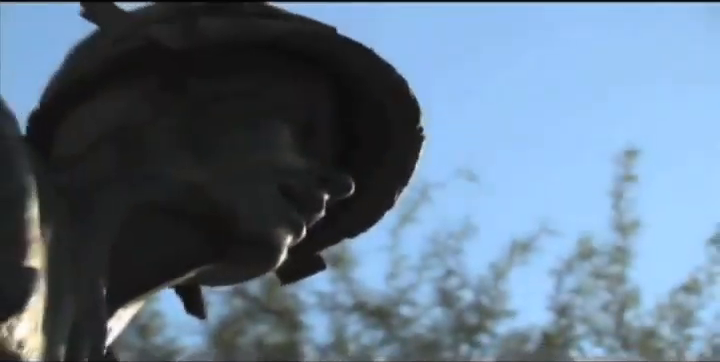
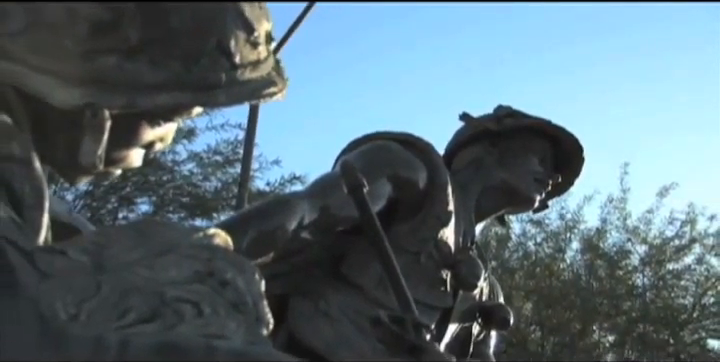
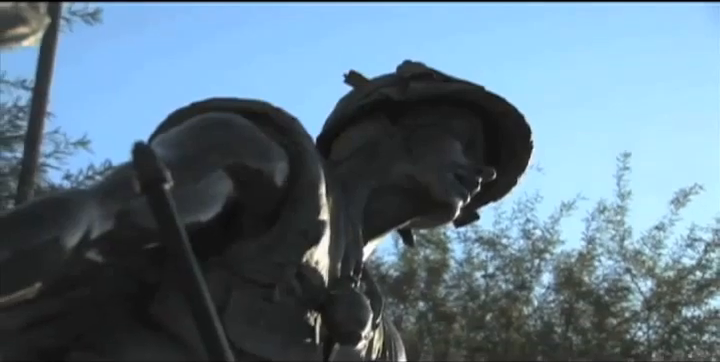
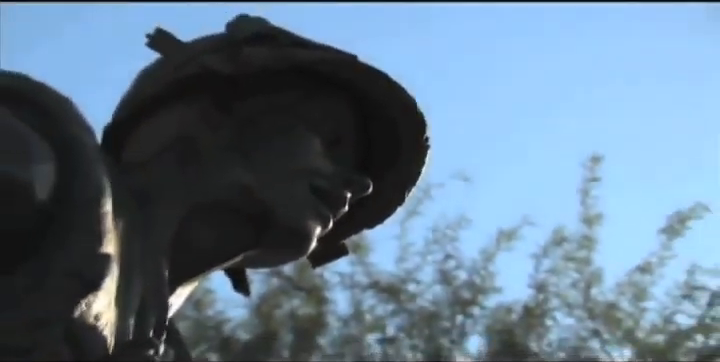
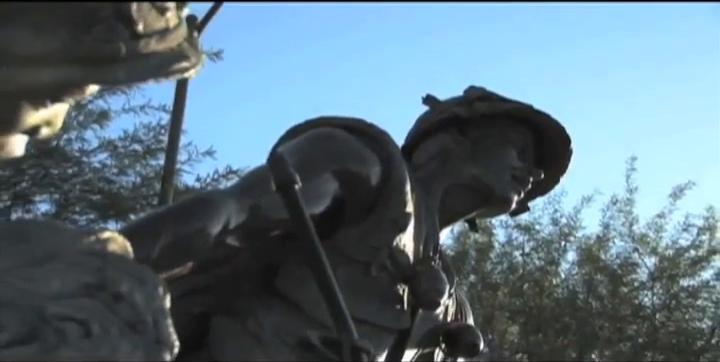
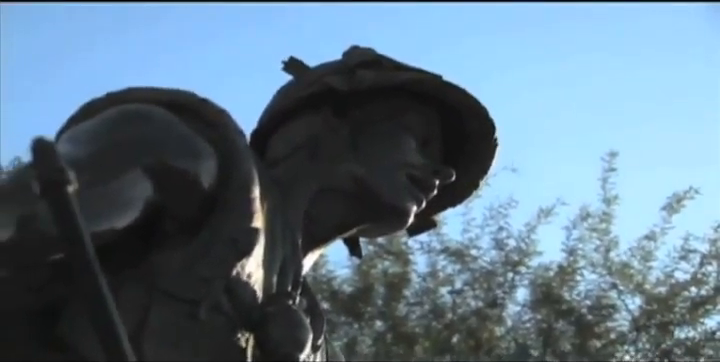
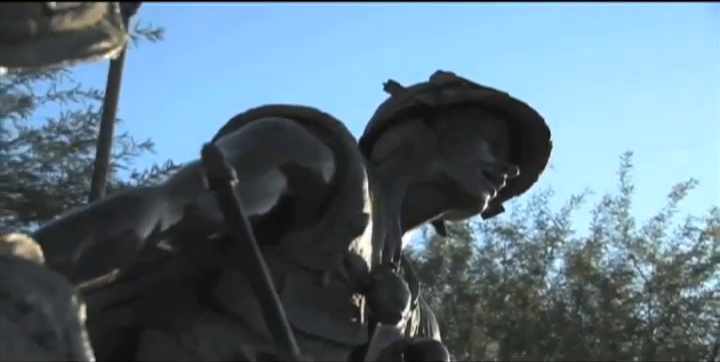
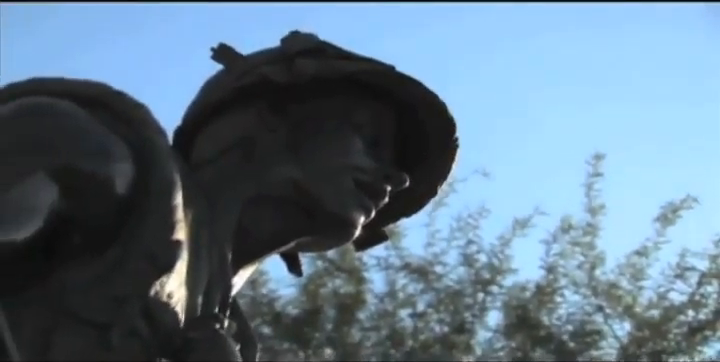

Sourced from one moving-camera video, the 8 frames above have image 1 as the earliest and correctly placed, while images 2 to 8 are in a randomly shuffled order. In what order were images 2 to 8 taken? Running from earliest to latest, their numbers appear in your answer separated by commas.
4, 8, 6, 3, 7, 5, 2
